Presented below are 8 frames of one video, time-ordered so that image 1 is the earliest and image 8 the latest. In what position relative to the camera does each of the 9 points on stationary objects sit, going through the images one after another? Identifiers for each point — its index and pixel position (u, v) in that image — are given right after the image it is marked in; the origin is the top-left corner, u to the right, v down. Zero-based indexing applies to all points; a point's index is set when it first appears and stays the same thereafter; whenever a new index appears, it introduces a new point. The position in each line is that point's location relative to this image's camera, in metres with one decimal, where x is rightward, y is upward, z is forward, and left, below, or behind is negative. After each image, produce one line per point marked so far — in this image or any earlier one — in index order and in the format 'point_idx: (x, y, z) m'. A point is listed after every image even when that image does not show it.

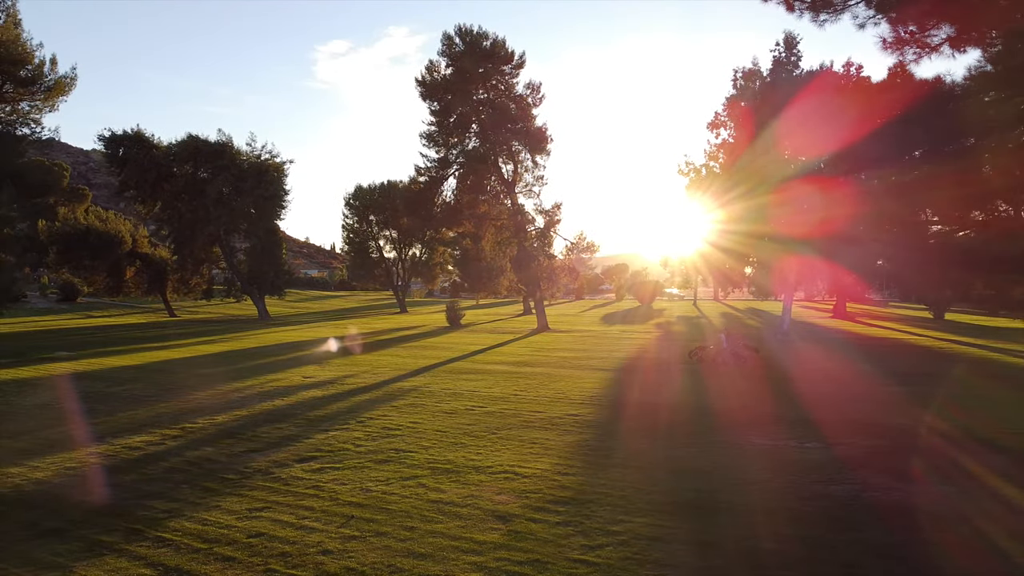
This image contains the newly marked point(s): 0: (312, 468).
0: (-2.3, -2.1, +7.6) m
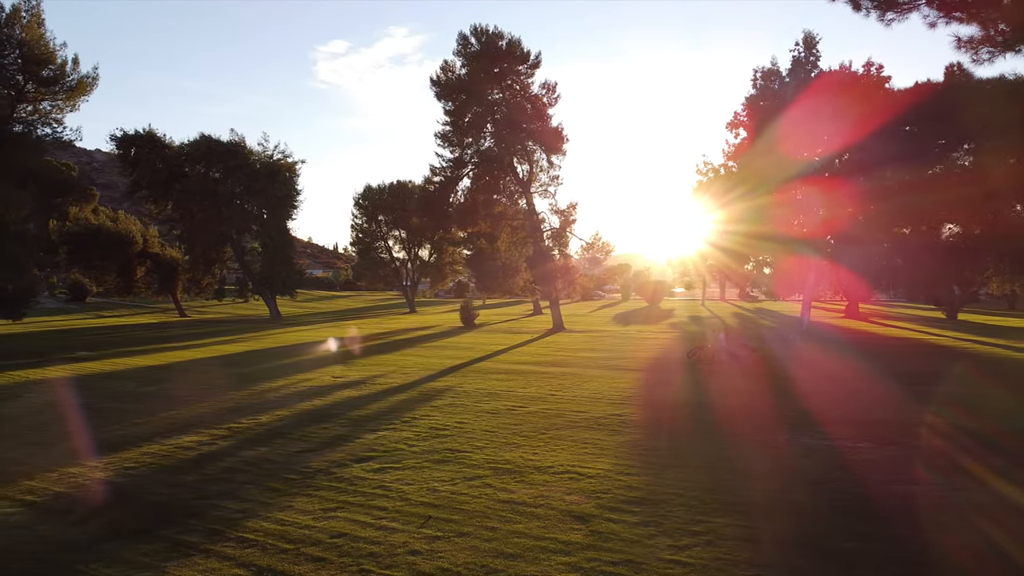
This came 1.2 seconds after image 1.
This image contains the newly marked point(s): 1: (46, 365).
0: (-1.6, -2.1, +7.5) m
1: (-14.2, -2.3, +19.8) m
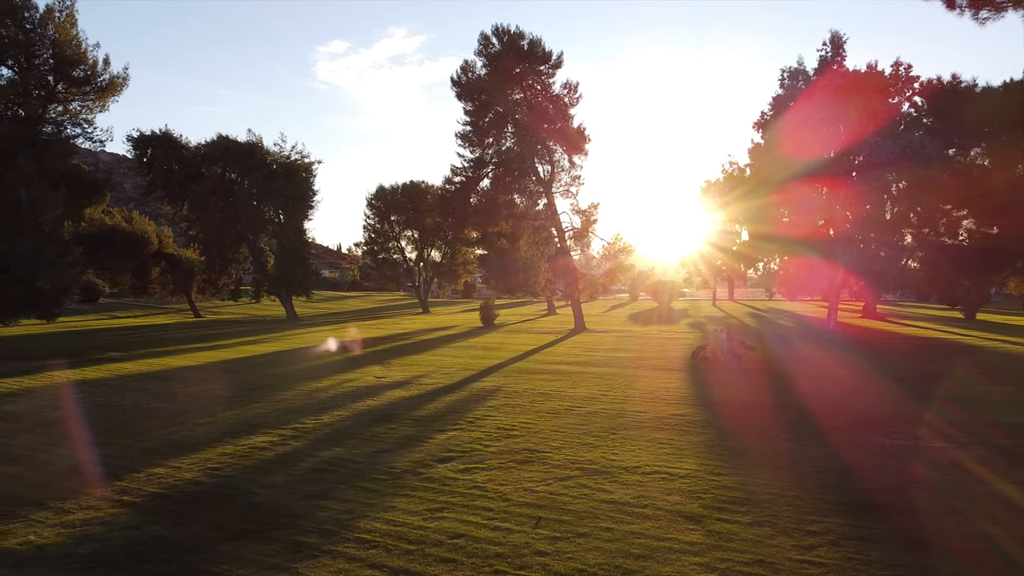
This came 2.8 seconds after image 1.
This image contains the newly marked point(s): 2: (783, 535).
0: (-0.6, -2.1, +7.5) m
1: (-13.2, -2.3, +19.8) m
2: (+2.3, -2.1, +5.5) m
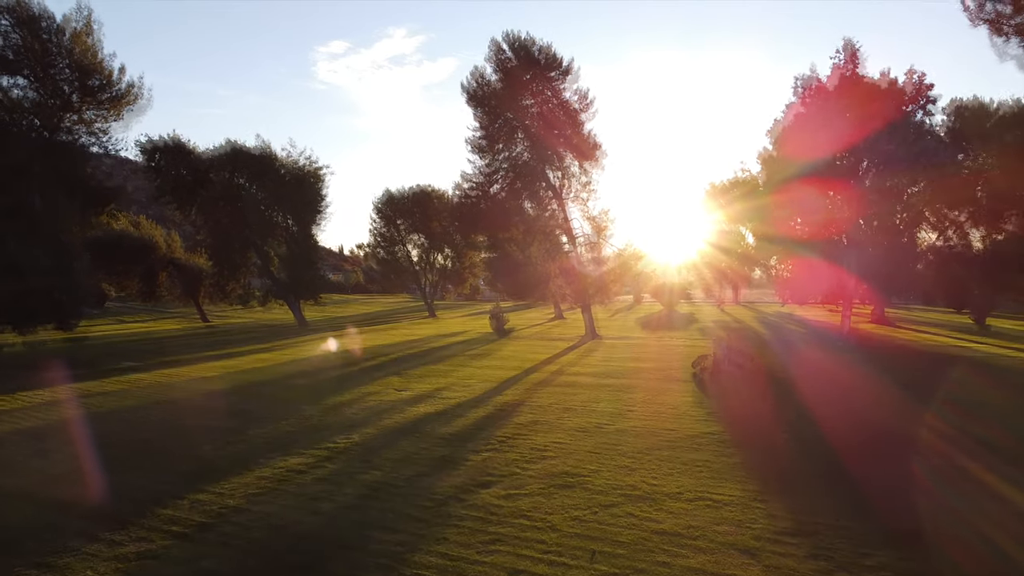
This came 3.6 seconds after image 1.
0: (-0.1, -2.4, +7.5) m
1: (-12.7, -2.6, +19.8) m
2: (+2.8, -2.4, +5.5) m
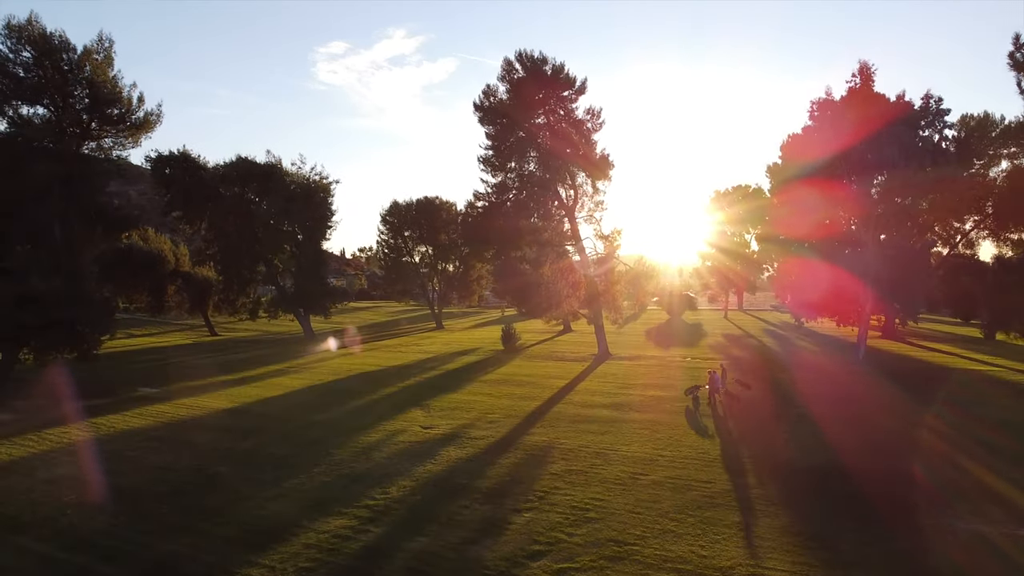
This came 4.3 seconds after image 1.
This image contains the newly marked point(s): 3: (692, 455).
0: (+0.5, -3.2, +7.5) m
1: (-12.1, -3.5, +19.8) m
2: (+3.4, -3.2, +5.5) m
3: (+3.5, -3.2, +12.8) m
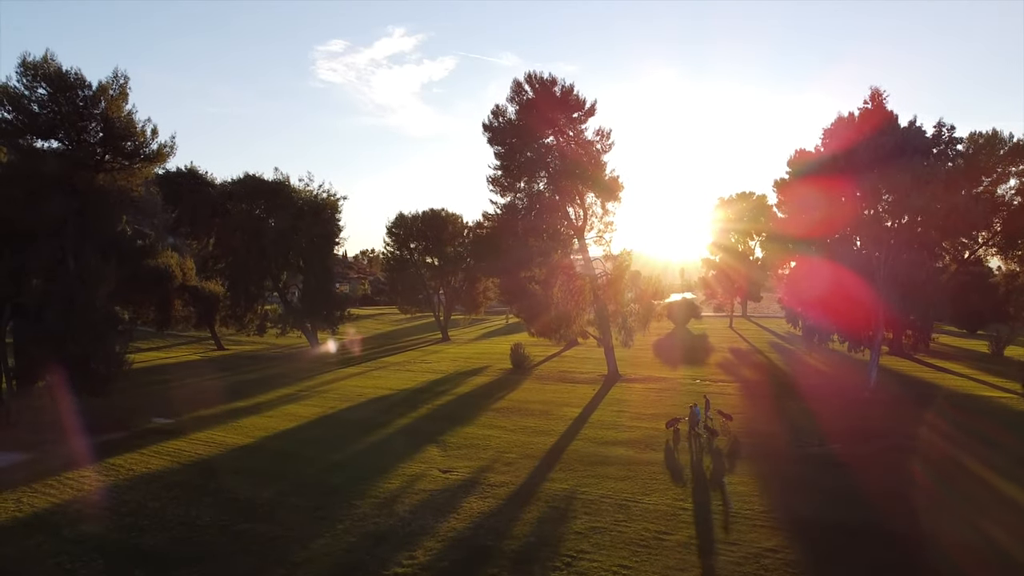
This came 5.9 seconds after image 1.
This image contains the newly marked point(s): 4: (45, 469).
0: (+0.9, -4.3, +7.5) m
1: (-11.6, -4.5, +19.9) m
2: (+3.8, -4.3, +5.5) m
3: (+3.9, -4.3, +12.8) m
4: (-11.5, -4.4, +16.0) m
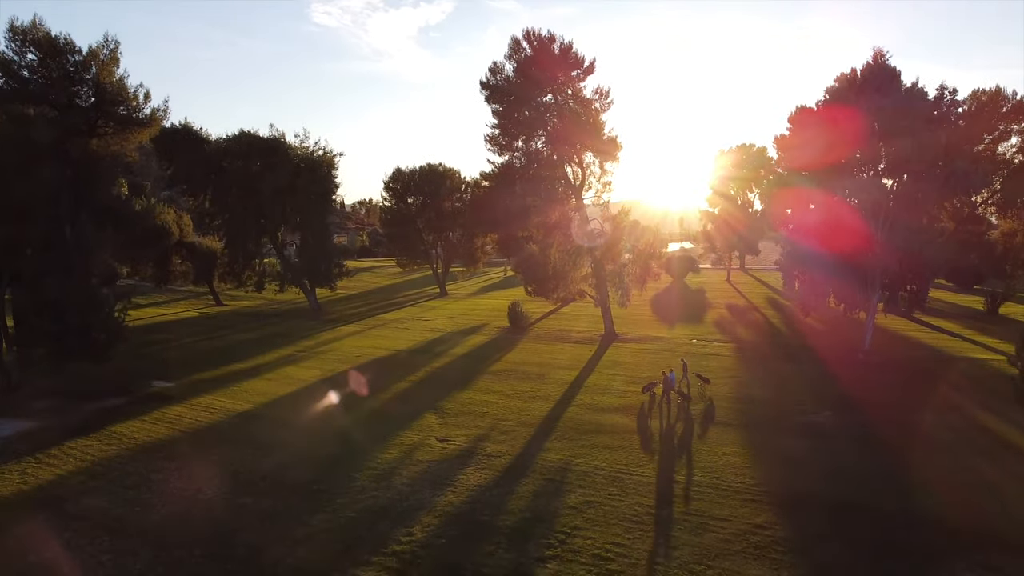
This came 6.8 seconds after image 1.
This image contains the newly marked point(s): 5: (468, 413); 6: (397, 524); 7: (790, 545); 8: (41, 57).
0: (+0.8, -4.3, +7.9) m
1: (-11.7, -3.5, +20.2) m
2: (+3.7, -4.4, +5.9) m
3: (+3.9, -3.8, +13.1) m
4: (-11.6, -3.7, +16.4) m
5: (-1.2, -3.5, +18.3) m
6: (-2.0, -4.0, +11.0) m
7: (+4.3, -4.1, +10.5) m
8: (-14.2, +7.0, +19.5) m
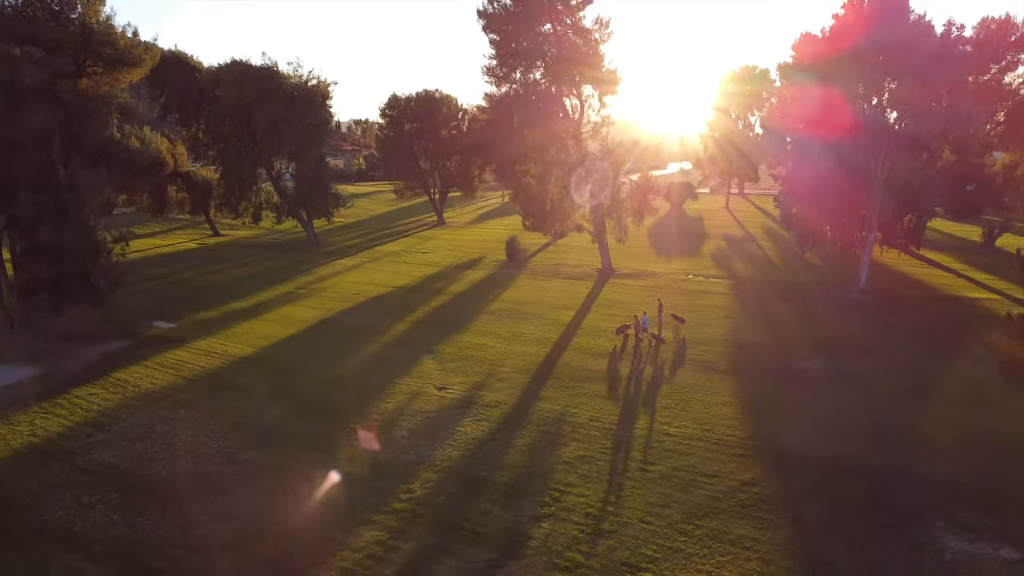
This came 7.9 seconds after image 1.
0: (+0.8, -4.1, +8.6) m
1: (-11.8, -1.8, +20.7) m
2: (+3.7, -4.5, +6.6) m
3: (+3.8, -3.0, +13.8) m
4: (-11.7, -2.5, +16.9) m
5: (-1.3, -2.0, +18.8) m
6: (-2.0, -3.4, +11.7) m
7: (+4.3, -3.6, +11.1) m
8: (-14.3, +8.6, +18.7) m
